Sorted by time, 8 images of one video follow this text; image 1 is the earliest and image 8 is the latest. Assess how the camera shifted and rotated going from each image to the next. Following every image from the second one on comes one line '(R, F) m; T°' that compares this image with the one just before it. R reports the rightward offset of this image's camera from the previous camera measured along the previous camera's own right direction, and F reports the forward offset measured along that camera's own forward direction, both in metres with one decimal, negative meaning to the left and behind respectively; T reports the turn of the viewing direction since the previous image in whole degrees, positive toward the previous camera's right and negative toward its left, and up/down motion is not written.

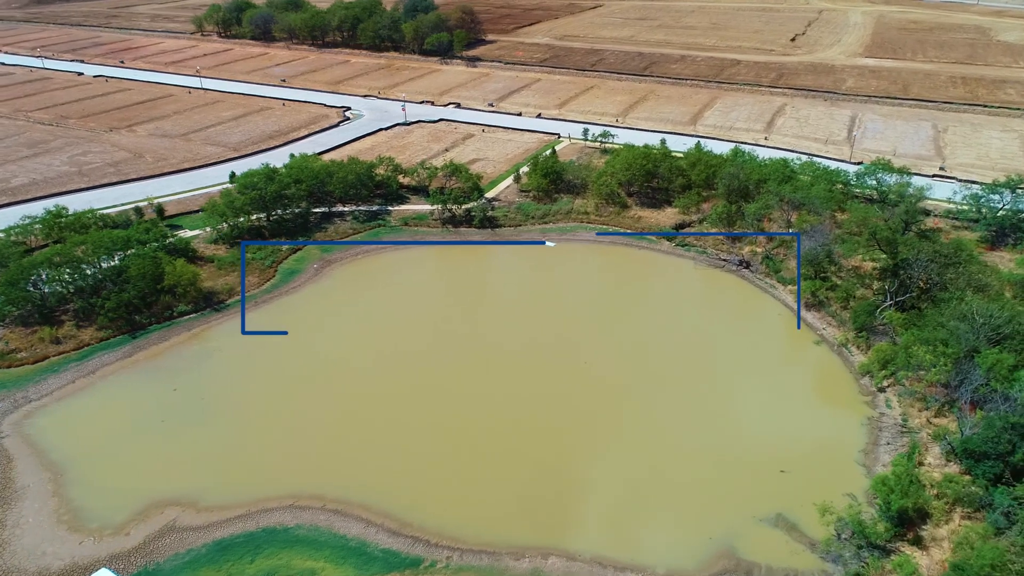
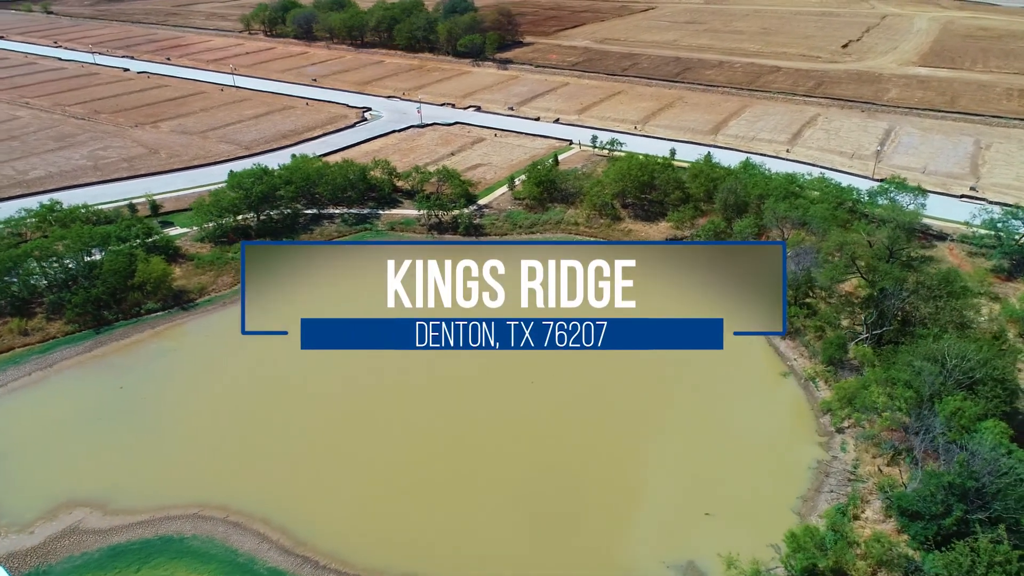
(+3.4, +0.9) m; -5°
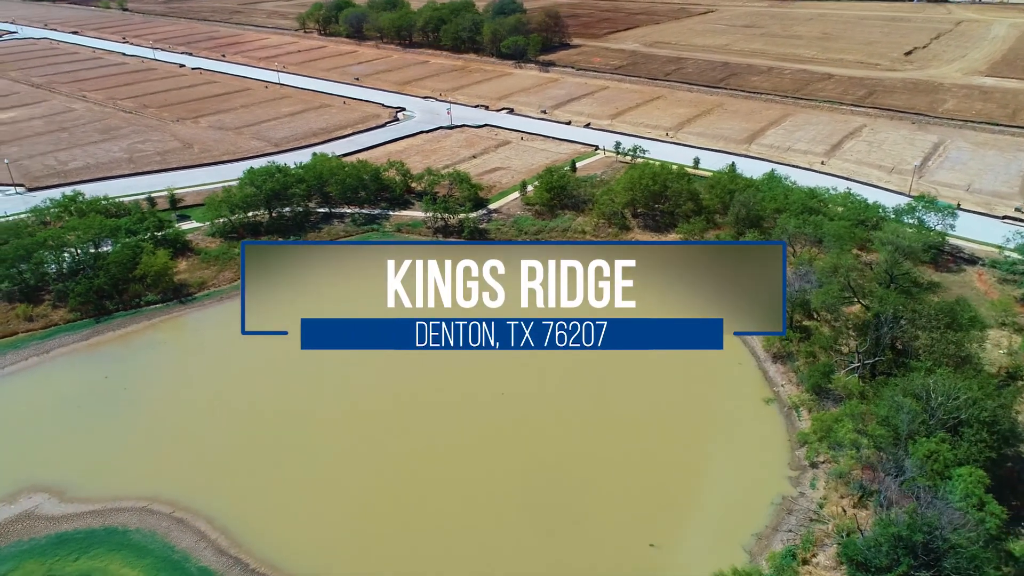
(+2.6, +0.6) m; -5°
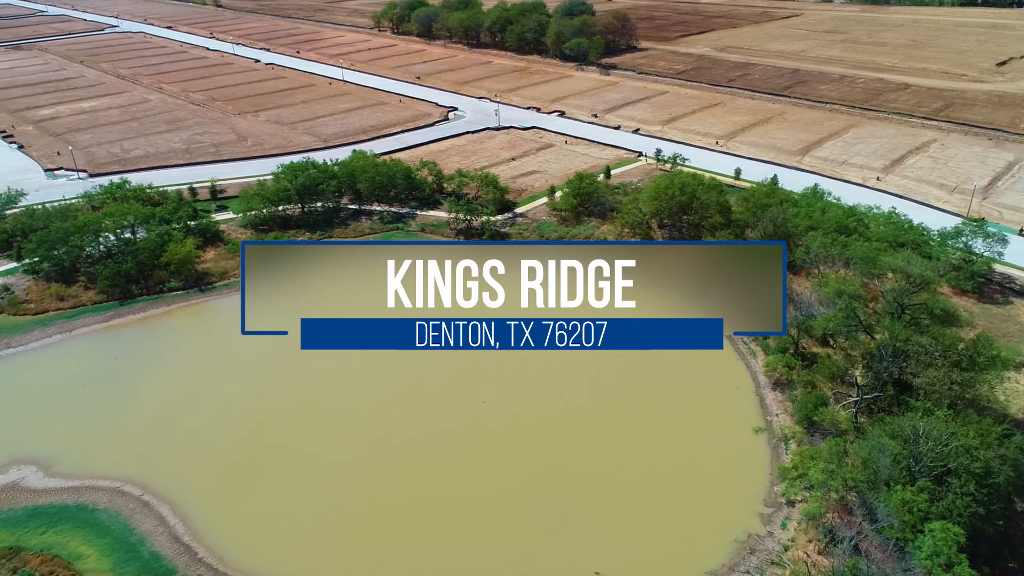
(+2.6, +0.5) m; -6°
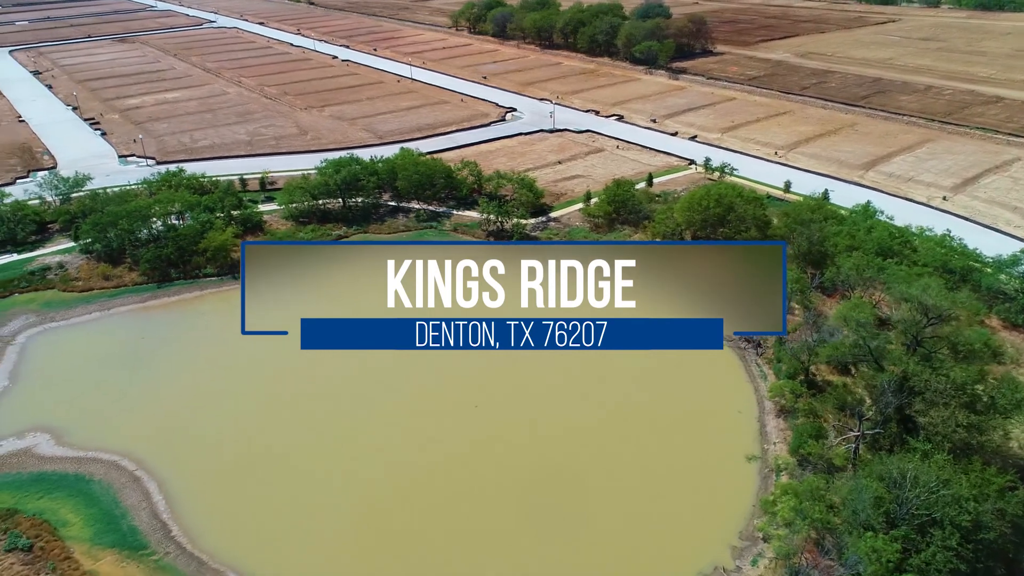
(+2.4, +0.3) m; -7°
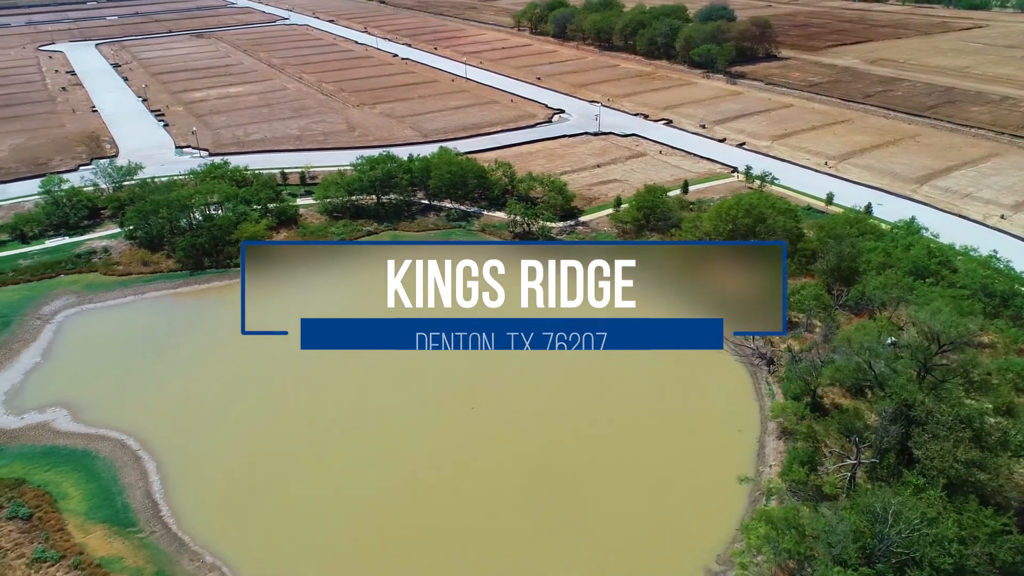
(+1.8, +0.2) m; -5°
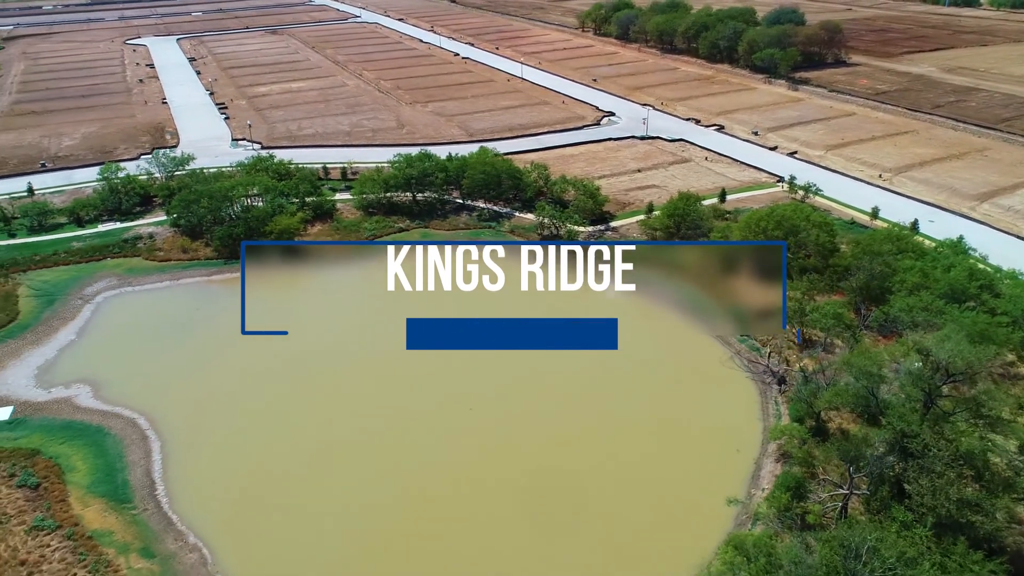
(+1.8, +0.2) m; -5°
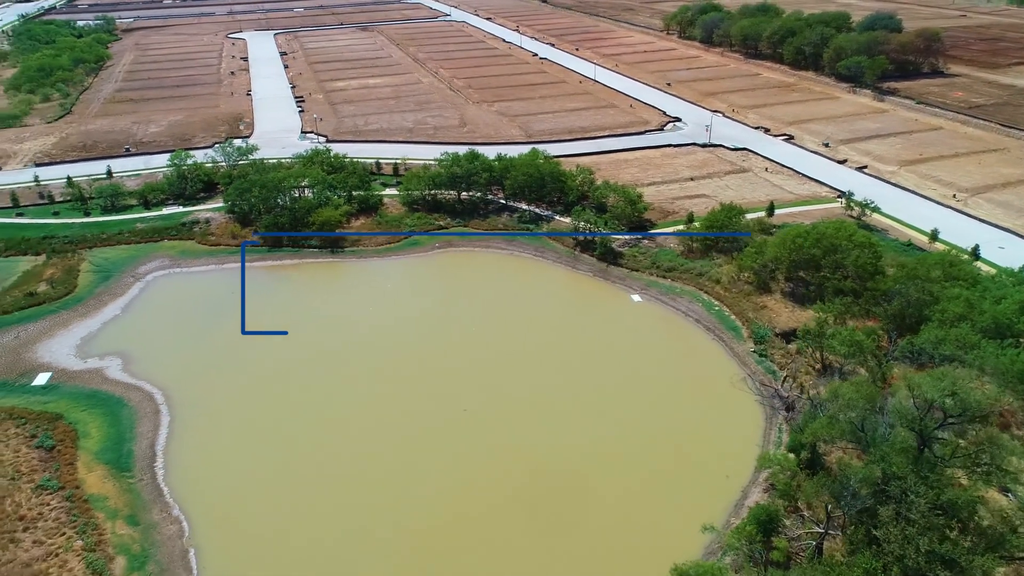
(+2.5, +0.3) m; -7°
